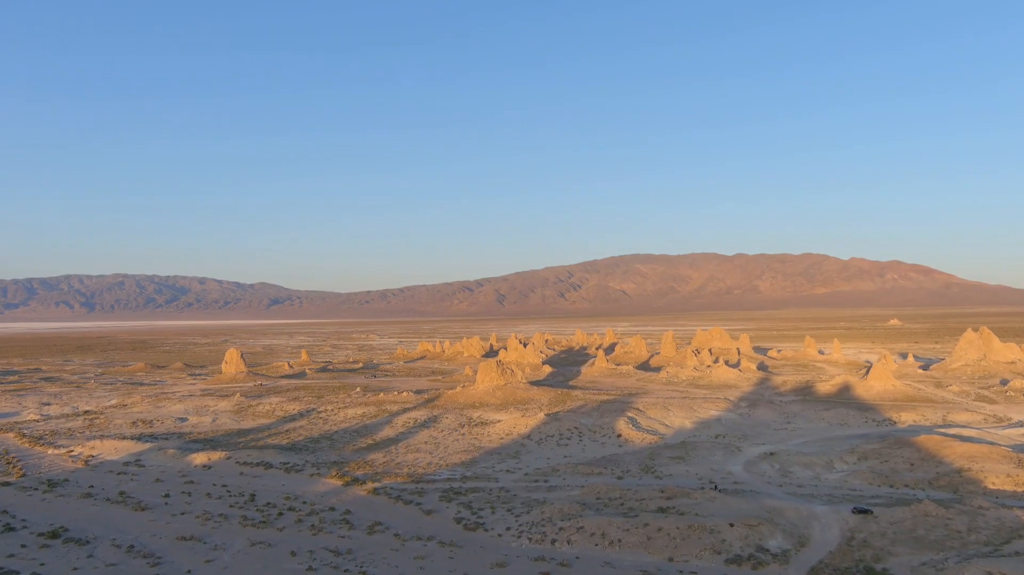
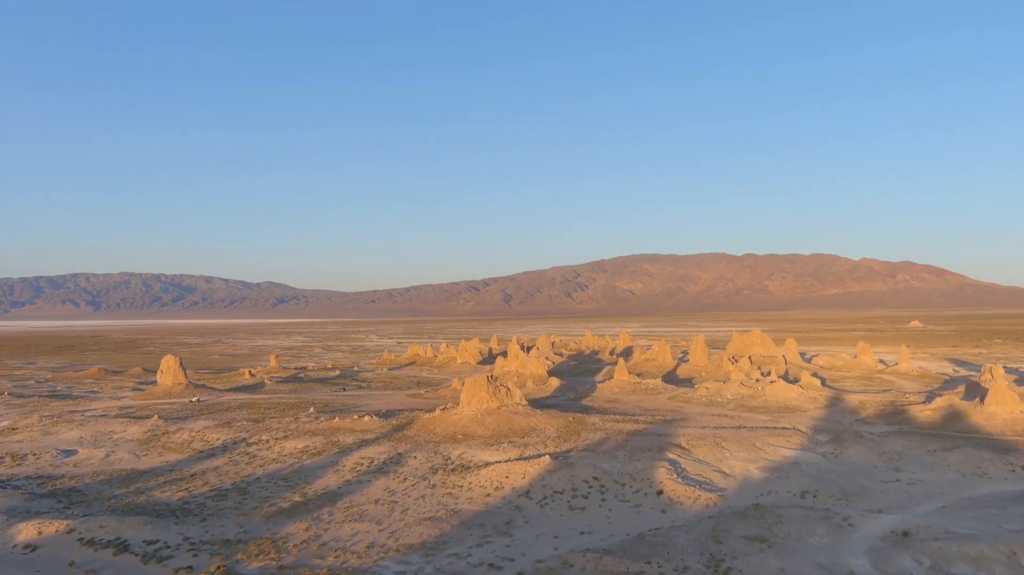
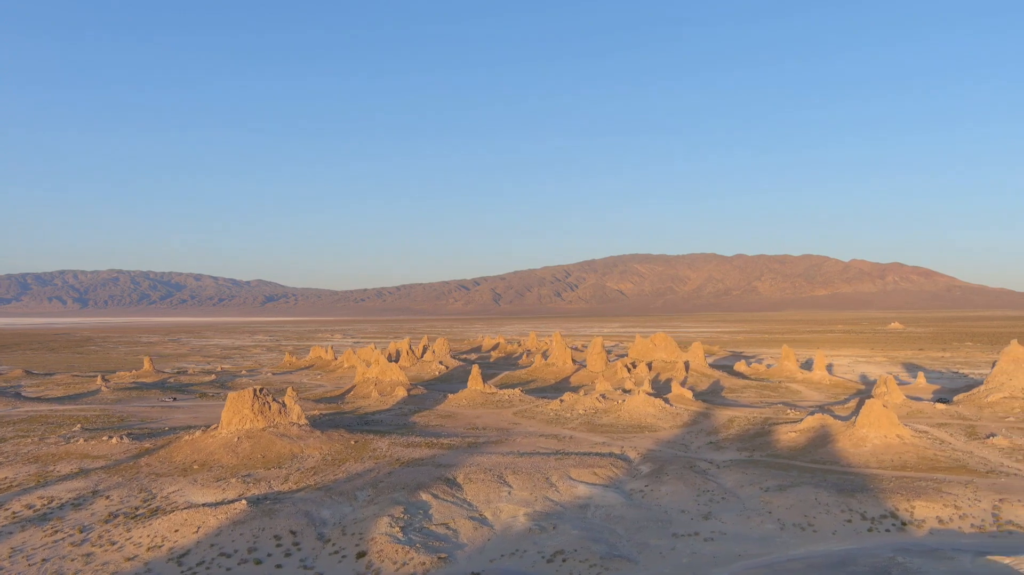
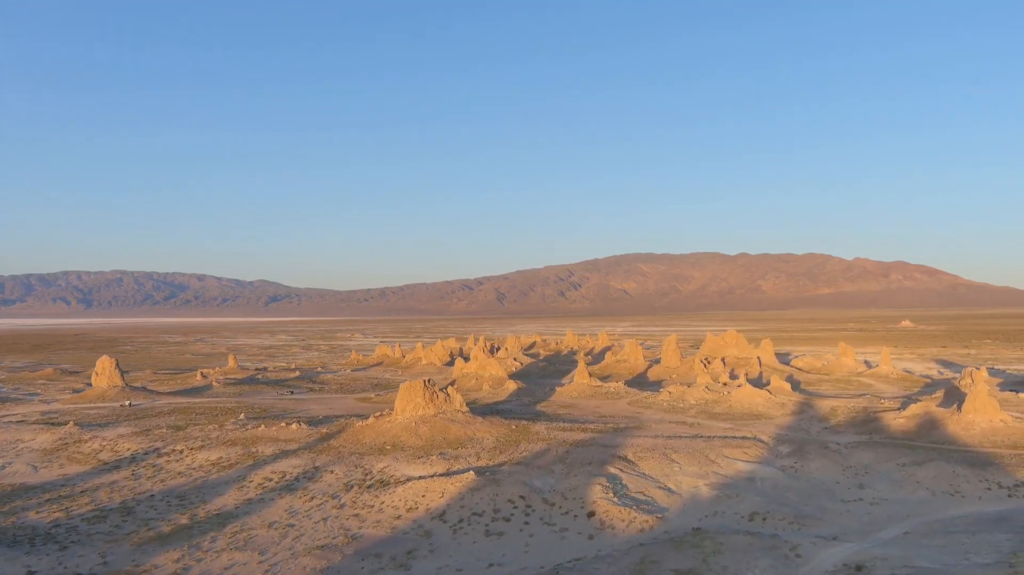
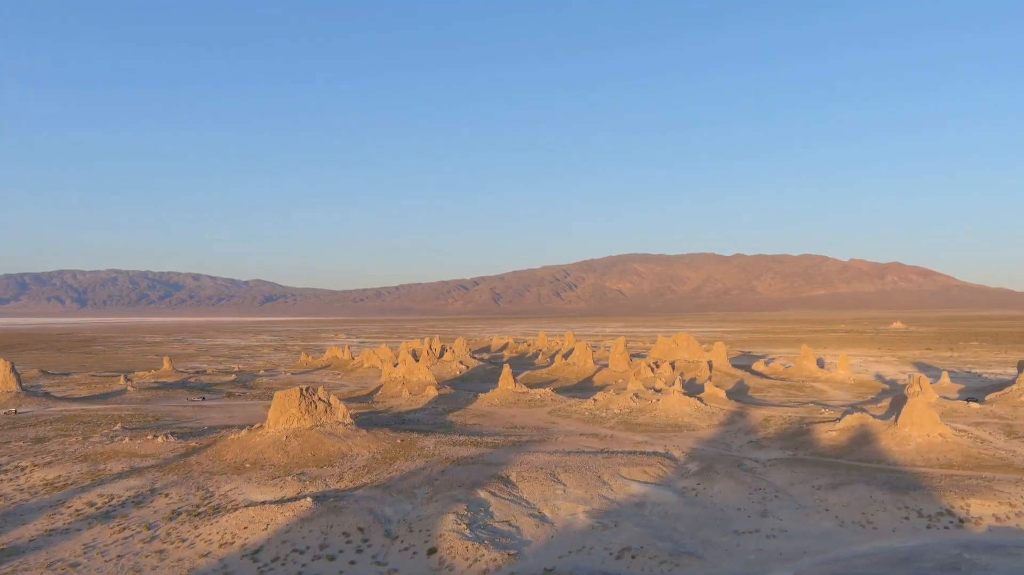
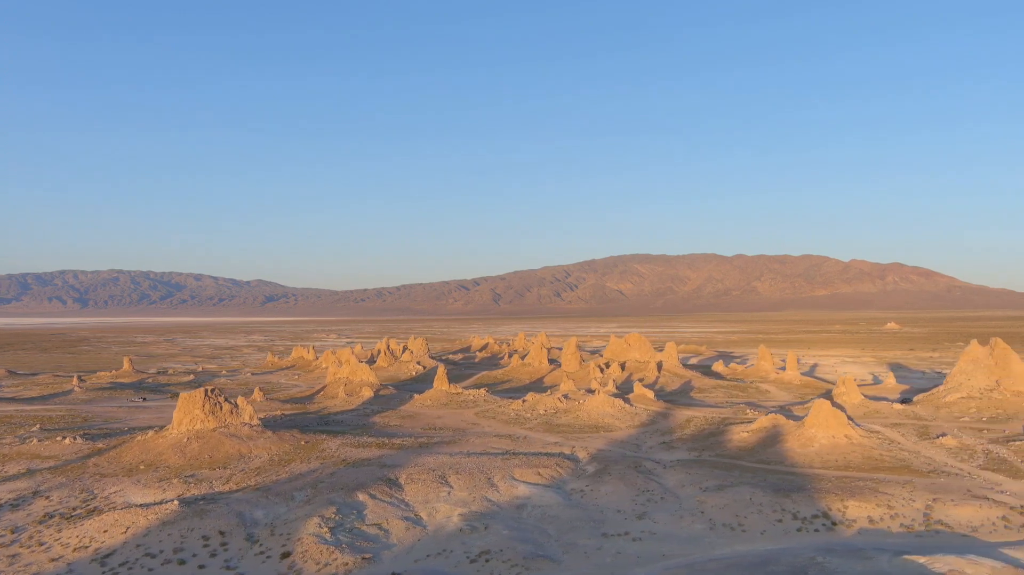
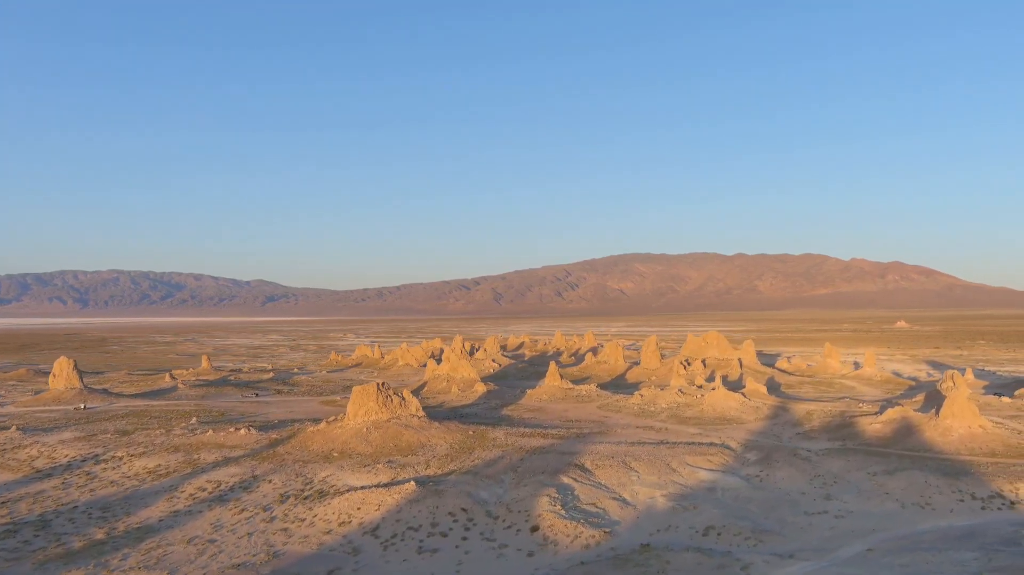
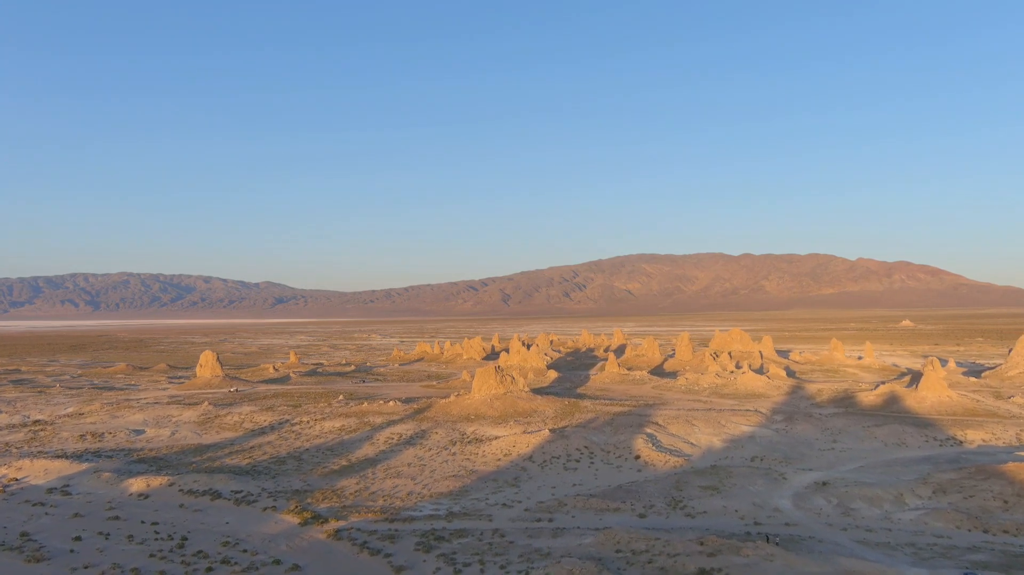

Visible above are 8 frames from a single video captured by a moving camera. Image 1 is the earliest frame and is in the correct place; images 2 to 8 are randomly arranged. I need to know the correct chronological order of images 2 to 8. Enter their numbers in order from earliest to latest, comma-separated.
8, 2, 4, 7, 5, 3, 6
